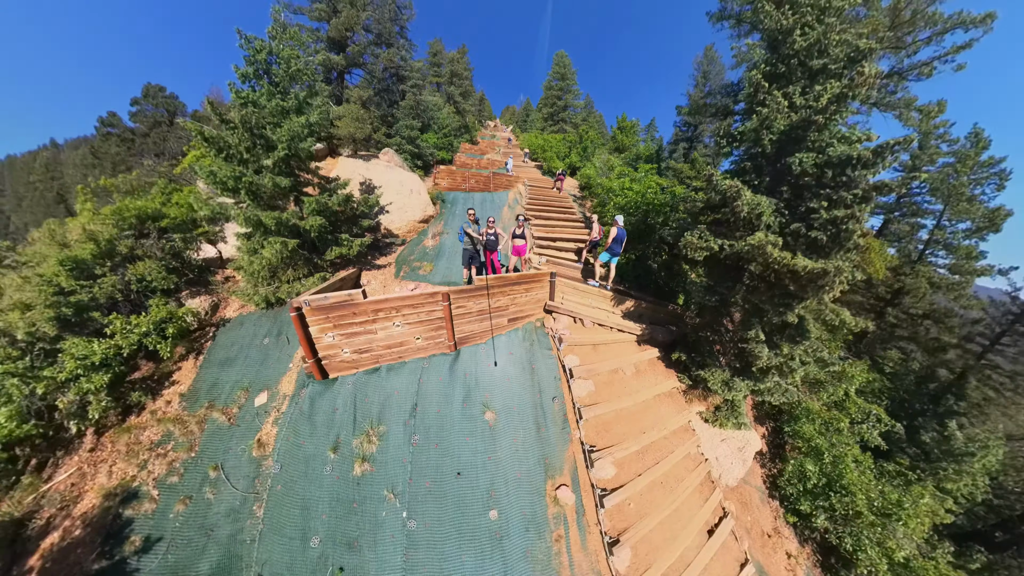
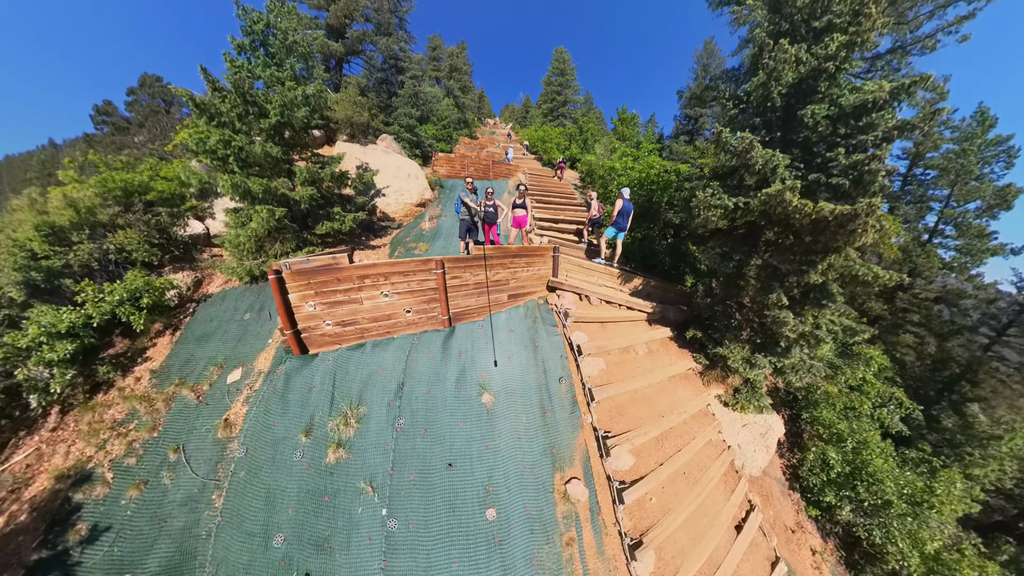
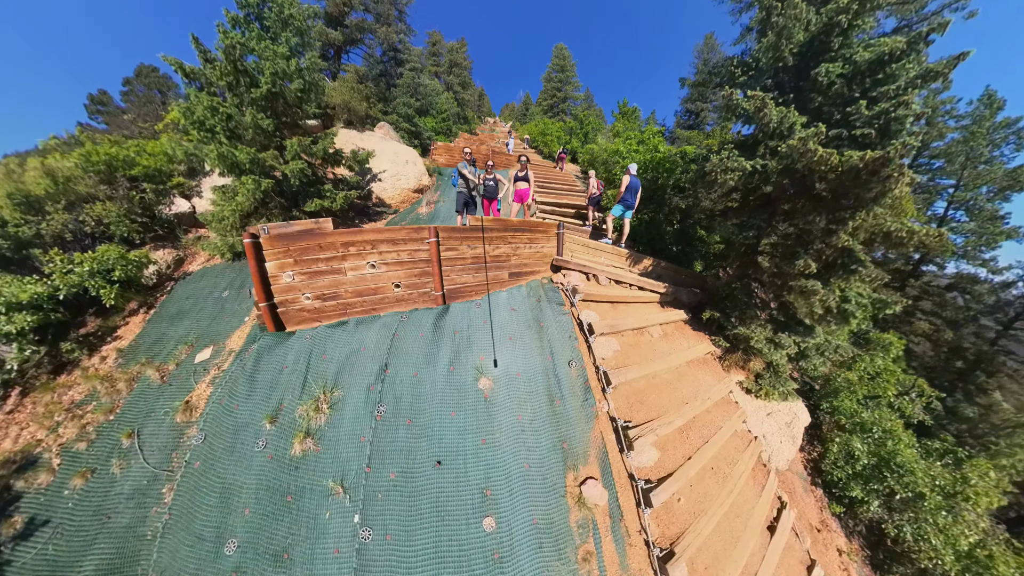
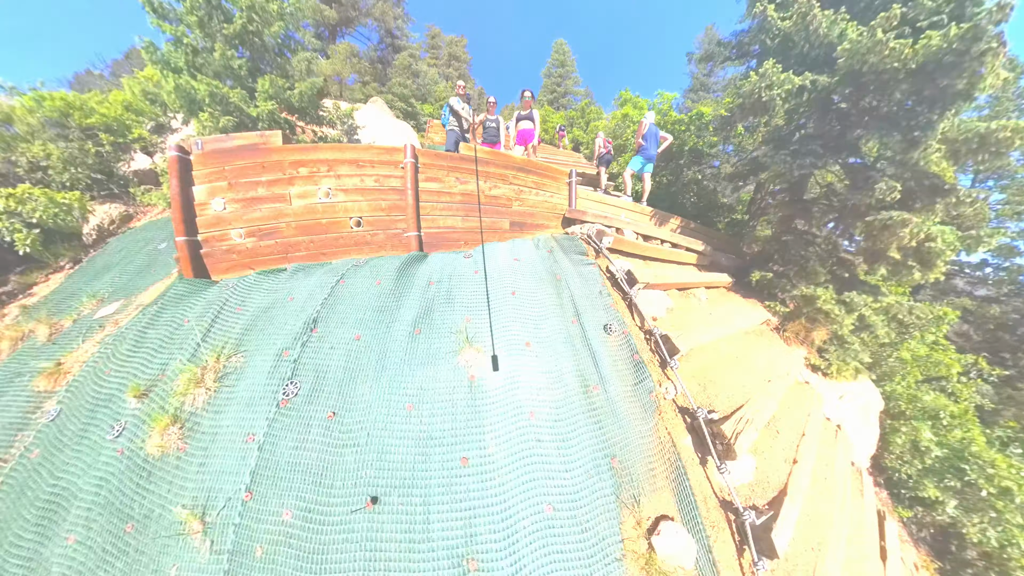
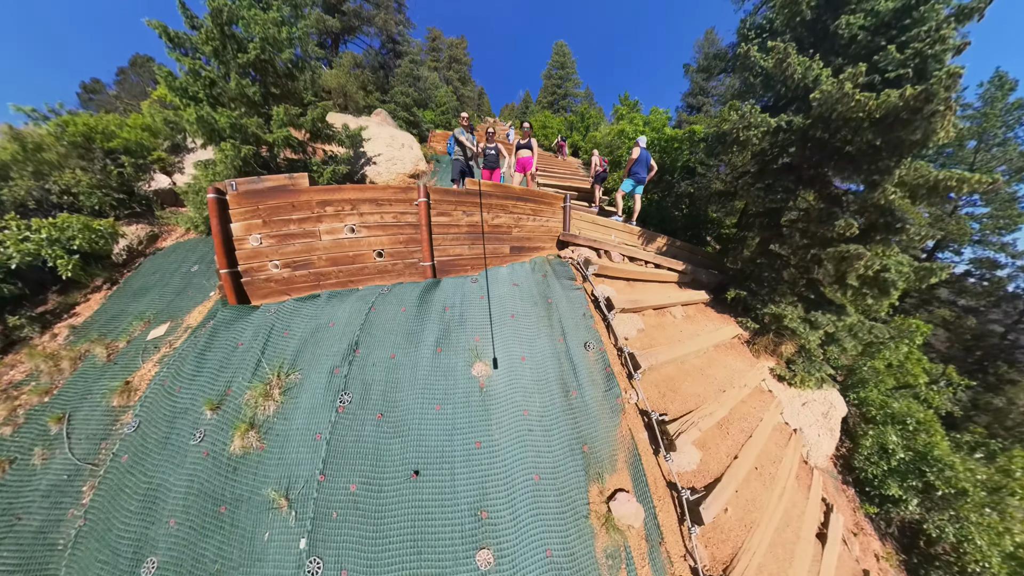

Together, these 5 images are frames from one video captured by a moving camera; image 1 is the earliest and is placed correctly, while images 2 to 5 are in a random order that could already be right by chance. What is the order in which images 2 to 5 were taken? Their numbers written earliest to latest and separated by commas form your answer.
2, 3, 5, 4
